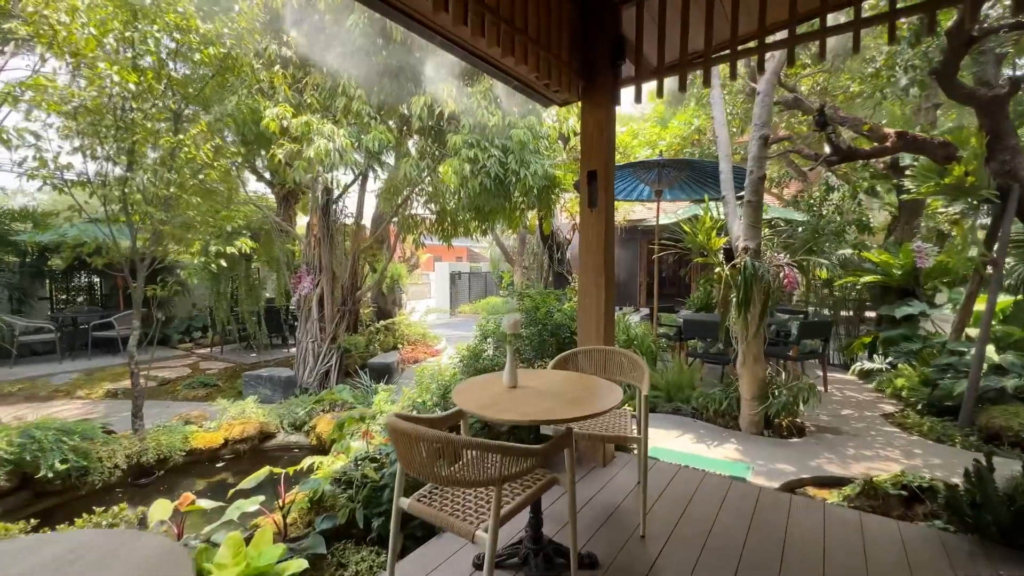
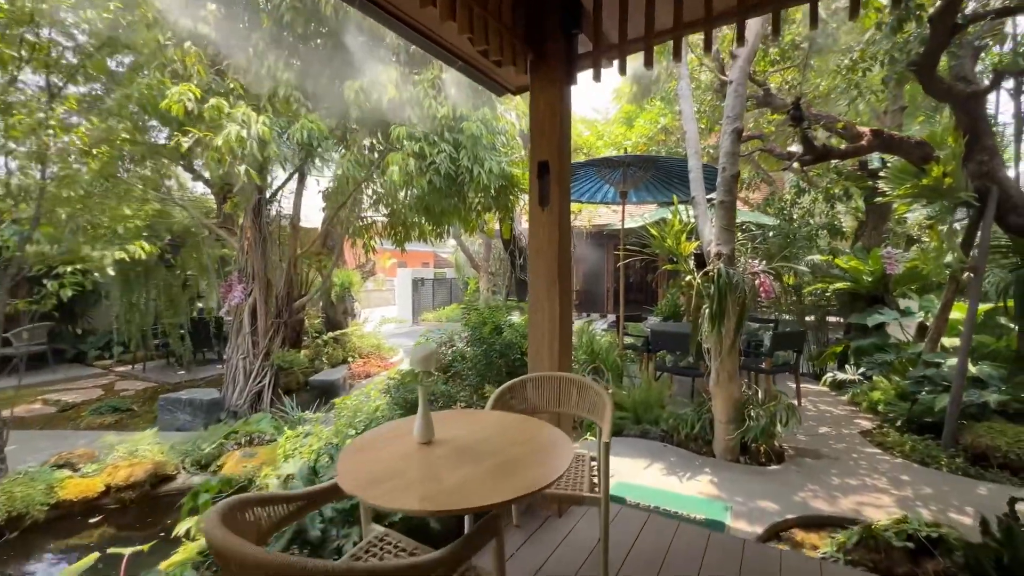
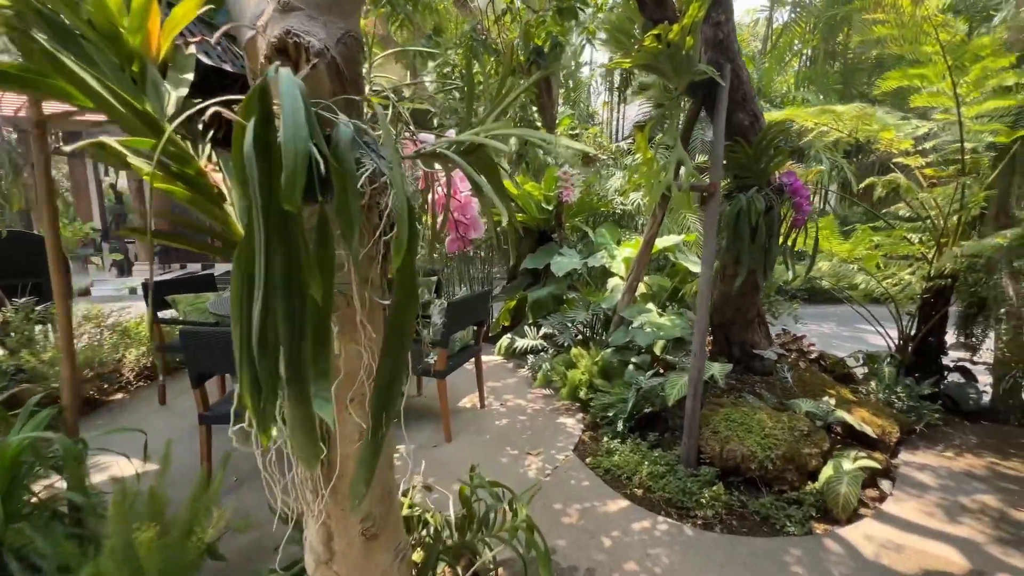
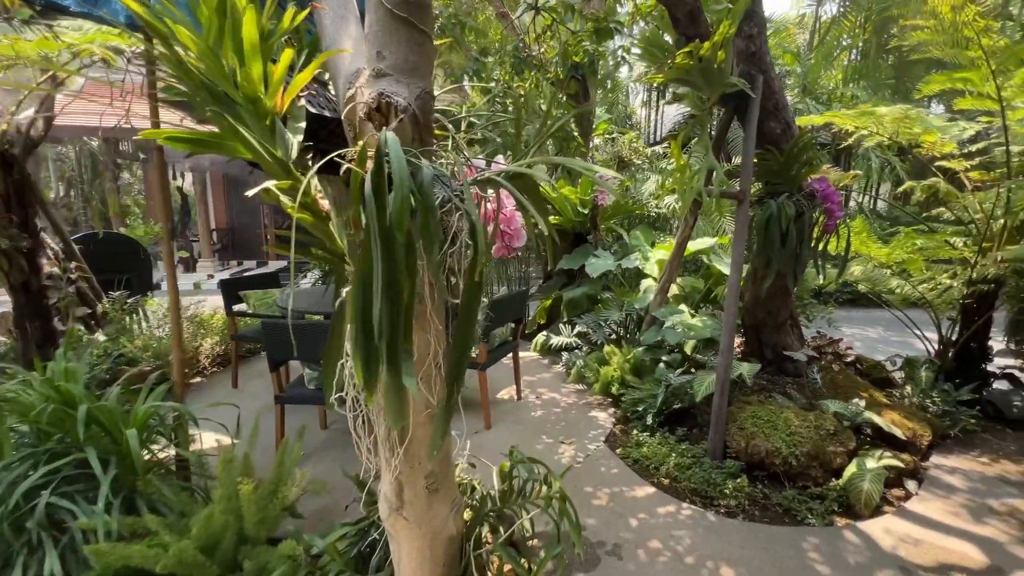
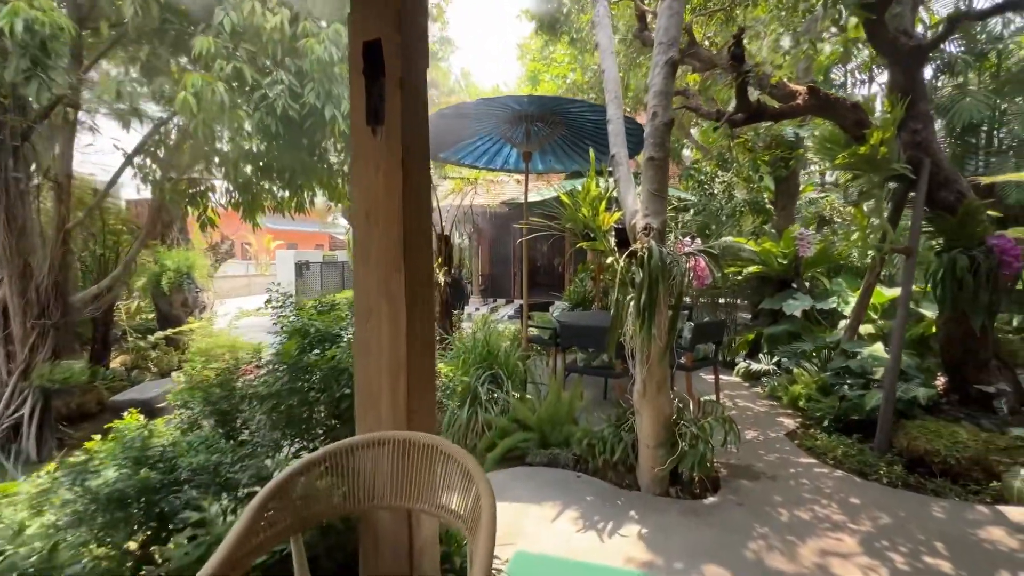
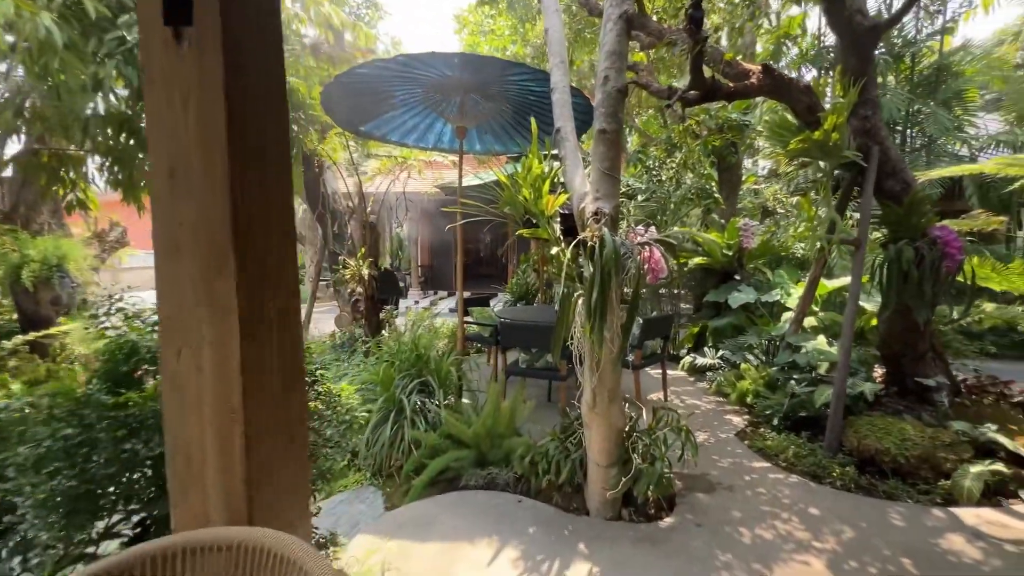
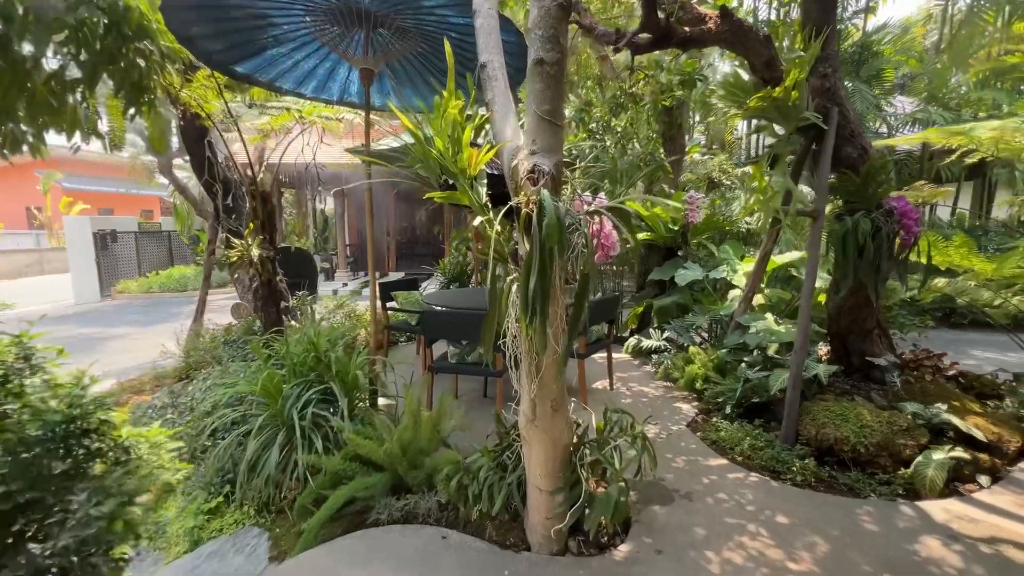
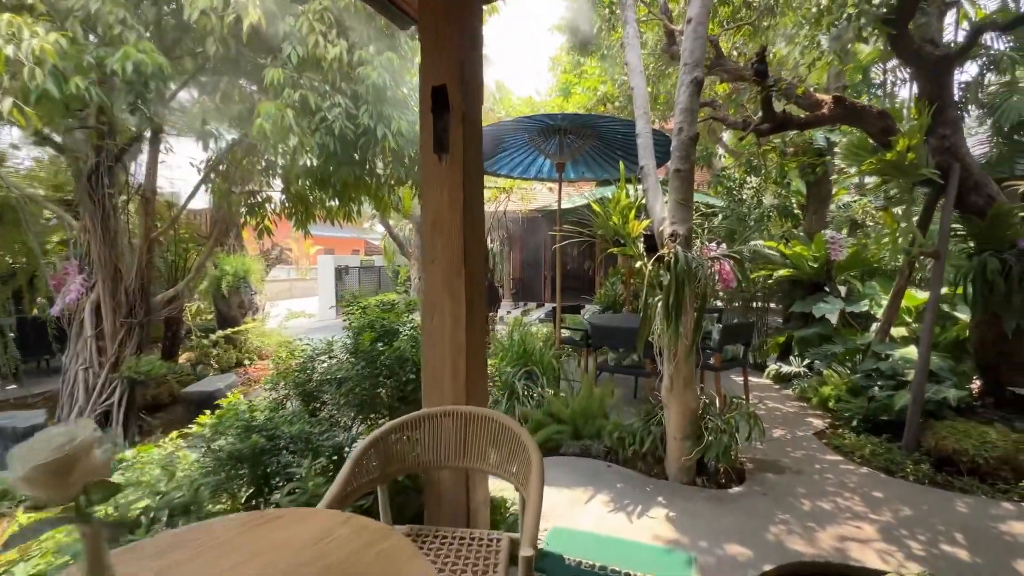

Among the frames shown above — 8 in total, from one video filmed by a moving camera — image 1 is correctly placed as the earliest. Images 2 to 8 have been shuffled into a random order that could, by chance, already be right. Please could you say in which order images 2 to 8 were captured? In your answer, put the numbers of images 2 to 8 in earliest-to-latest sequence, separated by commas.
2, 8, 5, 6, 7, 4, 3
